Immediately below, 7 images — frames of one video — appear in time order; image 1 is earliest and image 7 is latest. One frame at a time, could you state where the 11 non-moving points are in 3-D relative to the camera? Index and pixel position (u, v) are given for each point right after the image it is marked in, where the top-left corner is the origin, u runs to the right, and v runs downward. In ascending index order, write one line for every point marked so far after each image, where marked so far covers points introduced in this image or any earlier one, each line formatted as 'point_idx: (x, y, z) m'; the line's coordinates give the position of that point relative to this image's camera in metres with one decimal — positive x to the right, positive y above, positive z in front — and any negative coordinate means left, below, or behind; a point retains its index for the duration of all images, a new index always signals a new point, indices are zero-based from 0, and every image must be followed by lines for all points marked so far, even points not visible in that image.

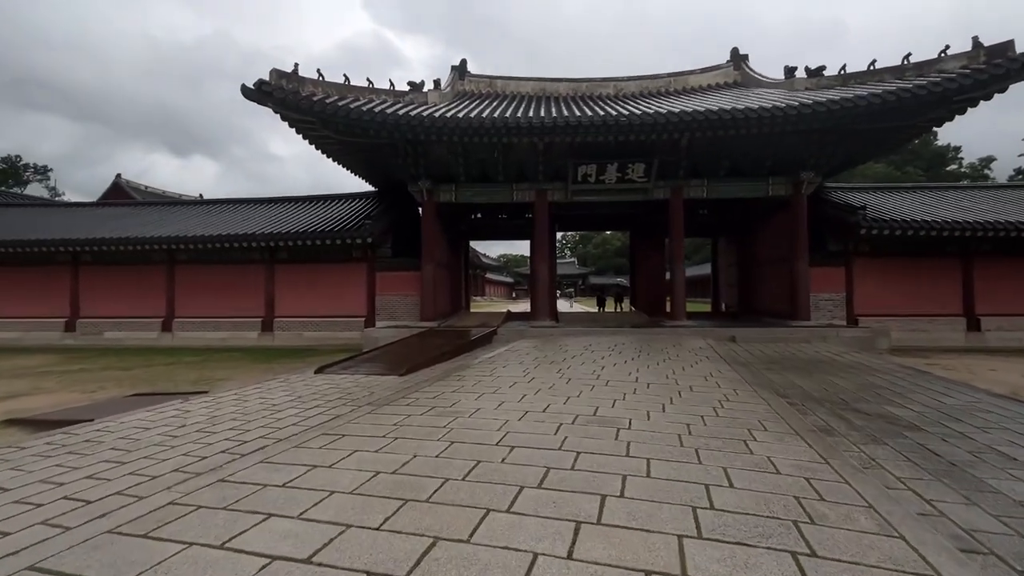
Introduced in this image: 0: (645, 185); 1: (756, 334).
0: (+3.0, +2.3, +10.9) m
1: (+4.9, -0.9, +9.6) m
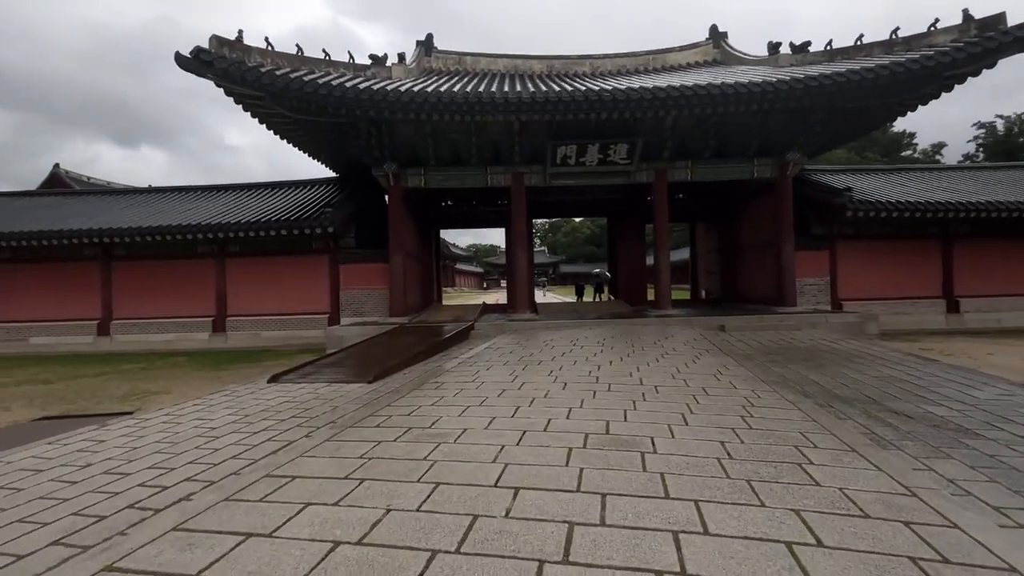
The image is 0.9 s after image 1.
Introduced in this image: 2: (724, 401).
0: (+2.5, +2.6, +10.3) m
1: (+4.5, -0.7, +9.2) m
2: (+1.7, -0.9, +3.9) m
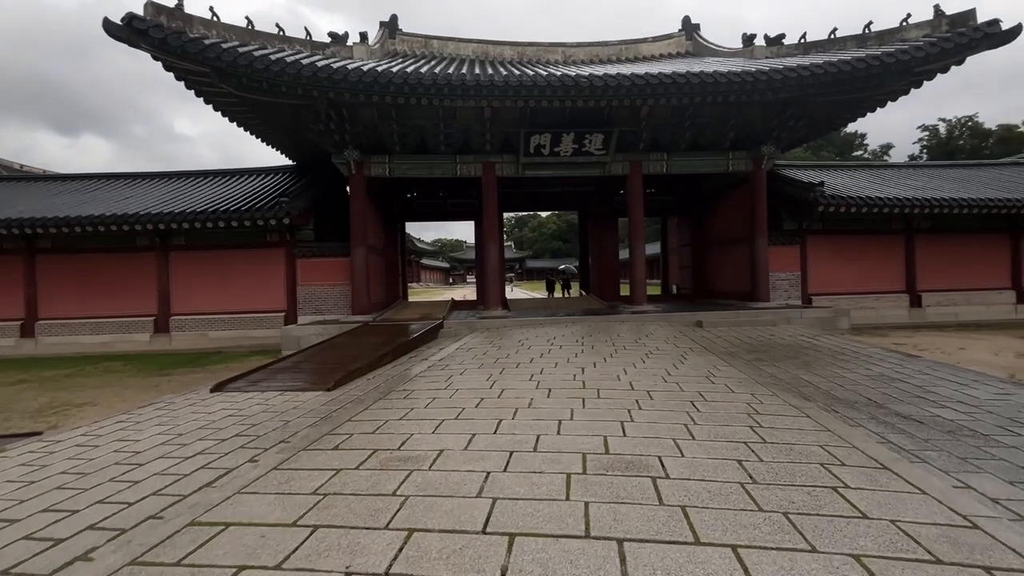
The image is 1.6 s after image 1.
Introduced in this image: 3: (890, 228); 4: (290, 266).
0: (+1.9, +2.7, +10.0) m
1: (+3.9, -0.6, +9.0) m
2: (+1.6, -0.9, +3.6) m
3: (+8.8, +1.4, +11.2) m
4: (-4.7, +0.5, +10.2) m
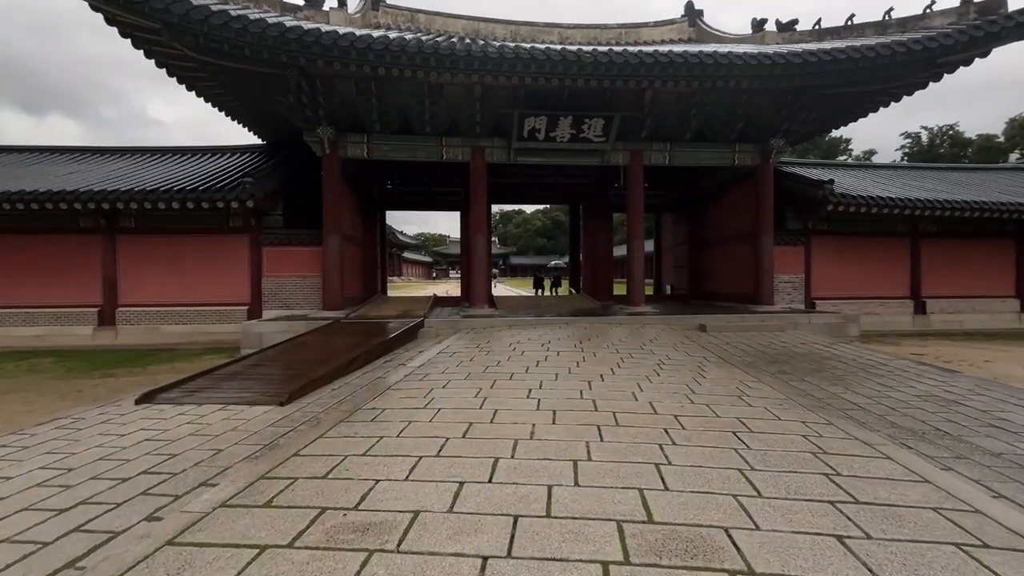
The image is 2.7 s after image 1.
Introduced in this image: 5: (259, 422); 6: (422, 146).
0: (+1.7, +2.7, +9.2) m
1: (+3.7, -0.6, +8.4) m
2: (+1.6, -0.9, +2.8) m
3: (+8.6, +1.3, +10.7) m
4: (-5.0, +0.6, +9.3) m
5: (-1.9, -1.0, +3.6) m
6: (-1.7, +2.7, +9.2) m
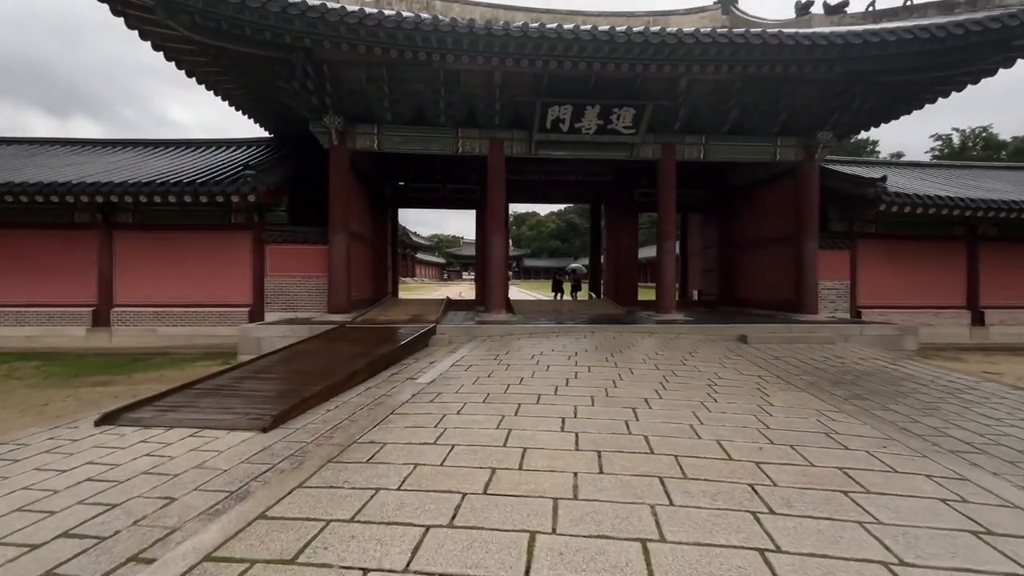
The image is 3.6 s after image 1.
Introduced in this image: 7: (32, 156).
0: (+2.1, +2.6, +8.5) m
1: (+4.0, -0.7, +7.6) m
2: (+1.7, -1.0, +2.1) m
3: (+8.9, +1.1, +9.8) m
4: (-4.6, +0.6, +8.7) m
5: (-1.7, -1.0, +2.9) m
6: (-1.3, +2.7, +8.5) m
7: (-9.6, +2.6, +9.6) m
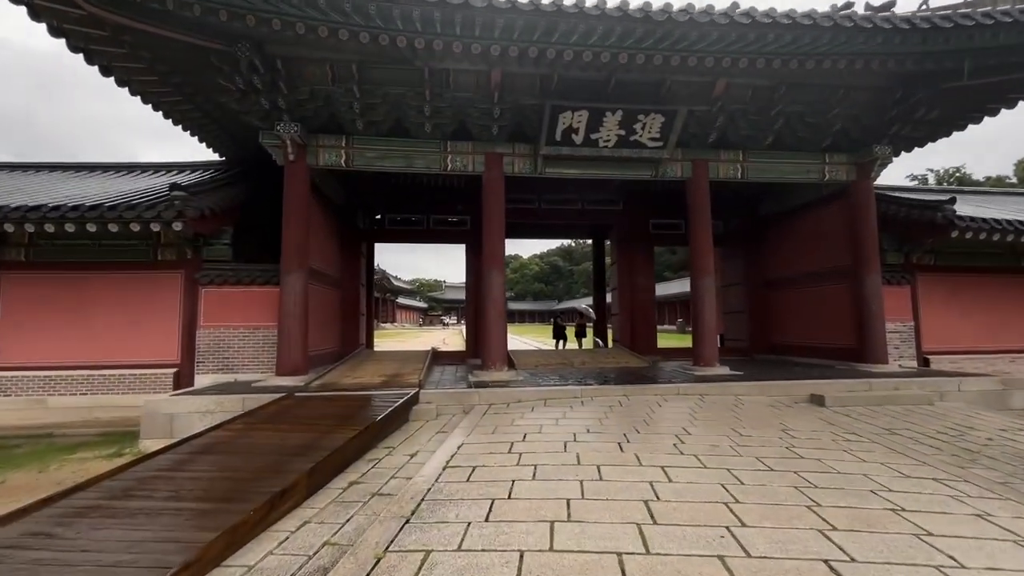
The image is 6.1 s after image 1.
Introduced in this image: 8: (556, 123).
0: (+2.1, +1.9, +7.0) m
1: (+4.1, -1.3, +5.9) m
2: (+2.0, -1.0, +0.3) m
3: (+8.9, +0.4, +8.5) m
4: (-4.6, -0.1, +6.8) m
5: (-1.4, -1.2, +1.0) m
6: (-1.3, +1.9, +6.9) m
7: (-9.6, +1.7, +7.7) m
8: (+0.6, +2.2, +6.6) m
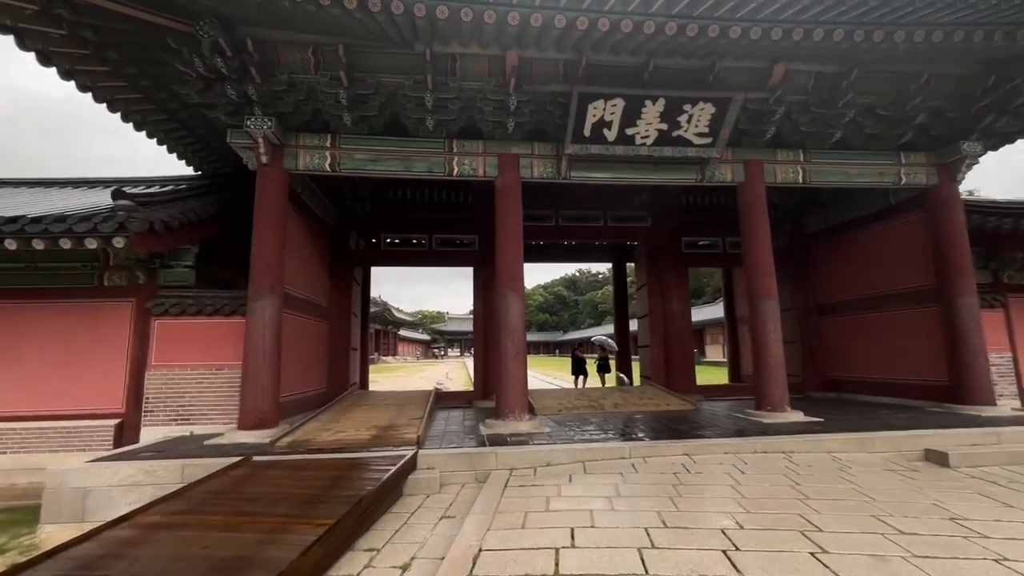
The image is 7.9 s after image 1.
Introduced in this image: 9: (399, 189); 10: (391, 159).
0: (+2.3, +1.6, +5.9) m
1: (+4.4, -1.5, +4.5) m
2: (+2.2, -0.9, -1.0) m
3: (+9.2, +0.1, +7.2) m
4: (-4.3, -0.5, +5.6) m
5: (-1.2, -1.2, -0.3) m
6: (-1.1, +1.6, +5.8) m
7: (-9.4, +1.2, +6.7) m
8: (+0.8, +1.9, +5.5) m
9: (-1.7, +1.2, +7.6) m
10: (-1.5, +1.6, +5.8) m
